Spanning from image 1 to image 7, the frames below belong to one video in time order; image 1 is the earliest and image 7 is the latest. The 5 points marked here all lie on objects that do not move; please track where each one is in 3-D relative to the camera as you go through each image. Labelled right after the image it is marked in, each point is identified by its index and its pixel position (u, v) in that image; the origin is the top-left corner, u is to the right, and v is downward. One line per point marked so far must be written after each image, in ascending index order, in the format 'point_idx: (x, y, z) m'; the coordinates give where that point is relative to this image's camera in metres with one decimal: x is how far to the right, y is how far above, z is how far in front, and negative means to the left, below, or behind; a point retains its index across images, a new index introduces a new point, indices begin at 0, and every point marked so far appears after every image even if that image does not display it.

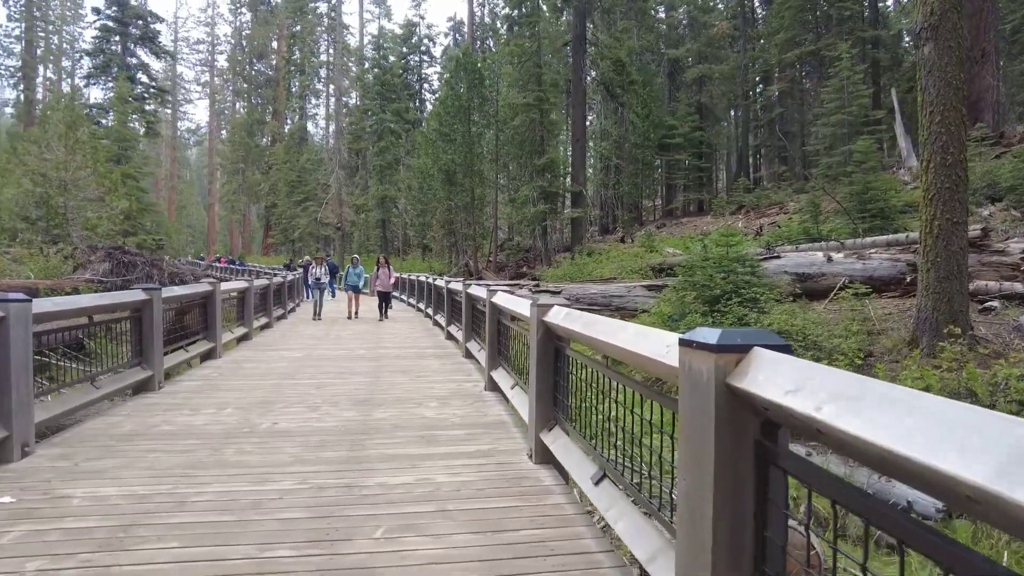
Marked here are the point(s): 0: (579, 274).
0: (+1.9, +0.4, +18.5) m
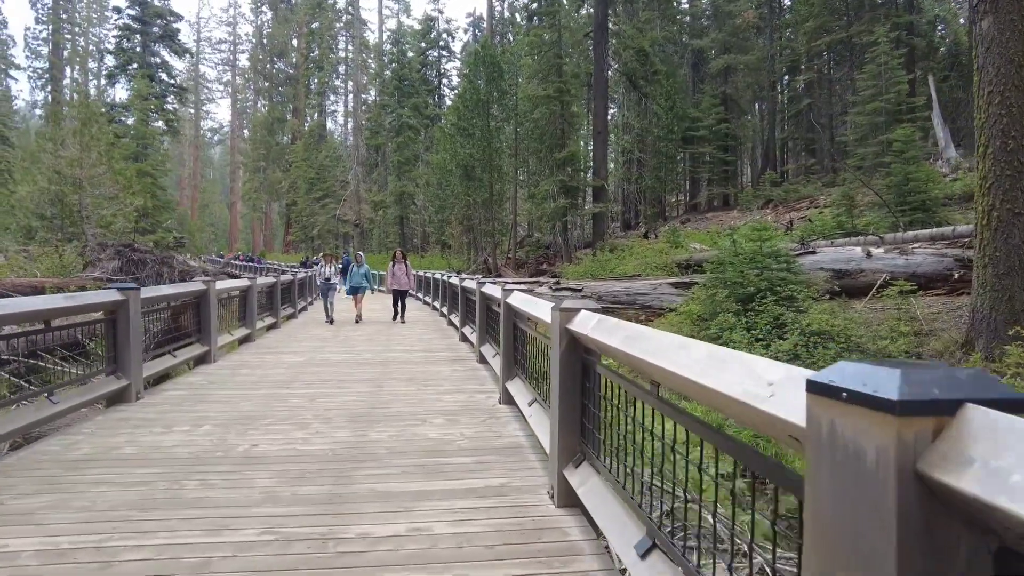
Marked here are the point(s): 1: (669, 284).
0: (+2.4, +0.5, +17.9) m
1: (+3.3, +0.1, +13.8) m
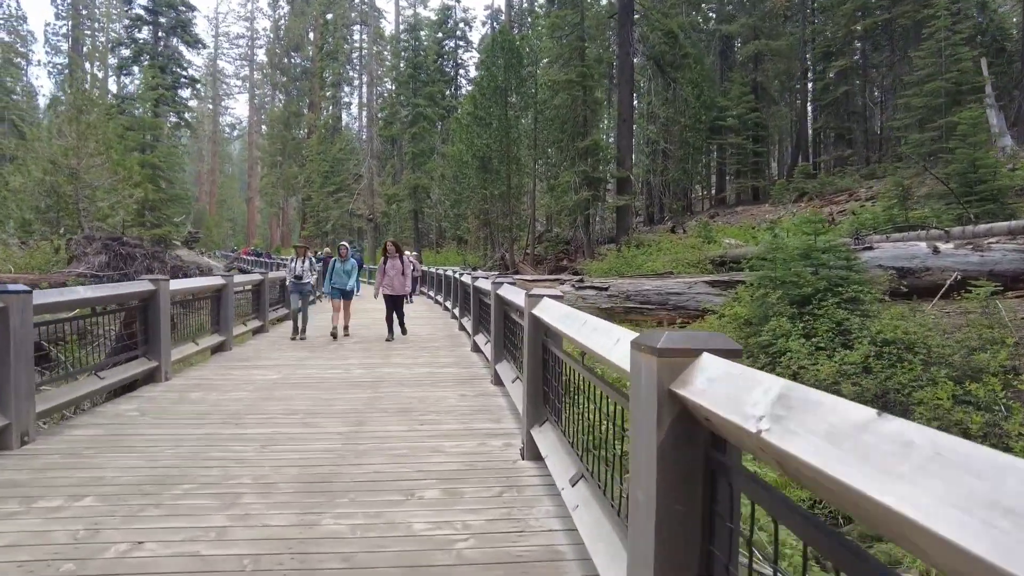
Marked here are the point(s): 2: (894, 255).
0: (+2.9, +0.5, +16.6) m
1: (+3.7, +0.1, +12.5) m
2: (+6.0, +0.5, +10.2) m
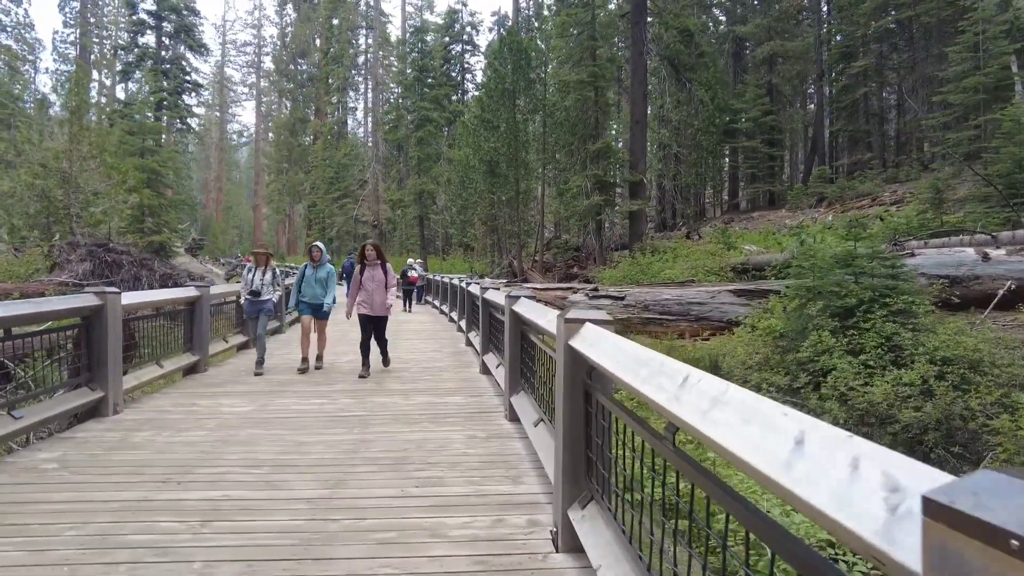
0: (+3.1, +0.3, +15.8) m
1: (+3.9, -0.1, +11.7) m
2: (+6.1, +0.4, +9.3) m
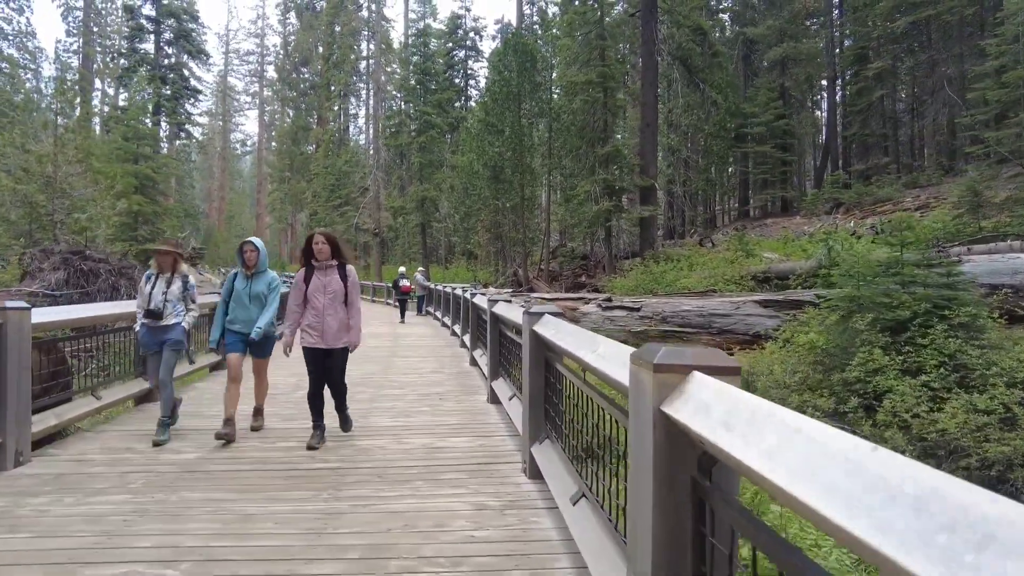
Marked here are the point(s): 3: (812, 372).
0: (+3.3, +0.1, +14.9) m
1: (+4.0, -0.2, +10.8) m
2: (+6.2, +0.2, +8.4) m
3: (+3.4, -0.9, +7.5) m
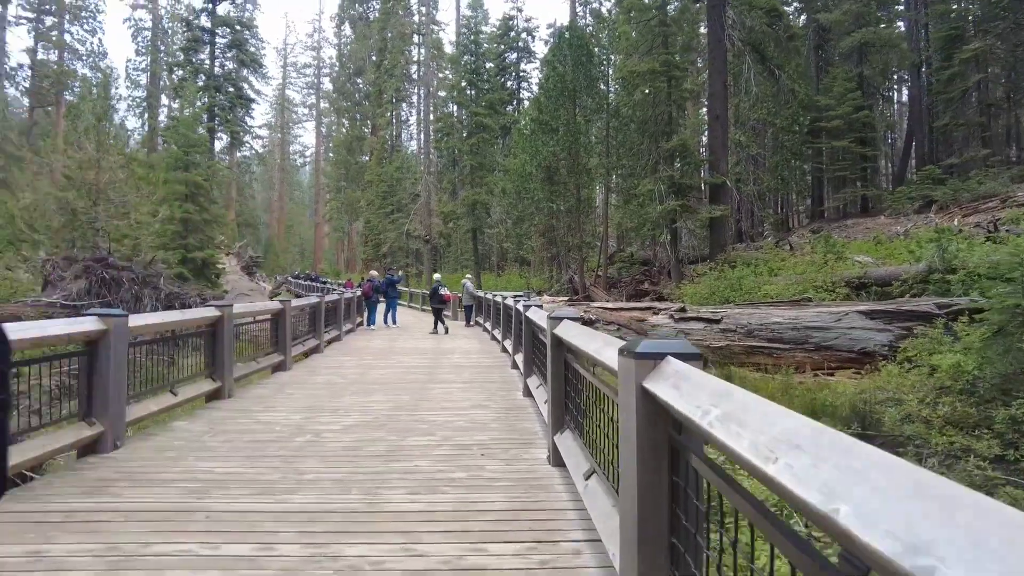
0: (+4.4, -0.1, +13.3) m
1: (+4.9, -0.3, +9.1) m
2: (+6.9, +0.2, +6.6) m
3: (+4.0, -1.0, +5.9) m
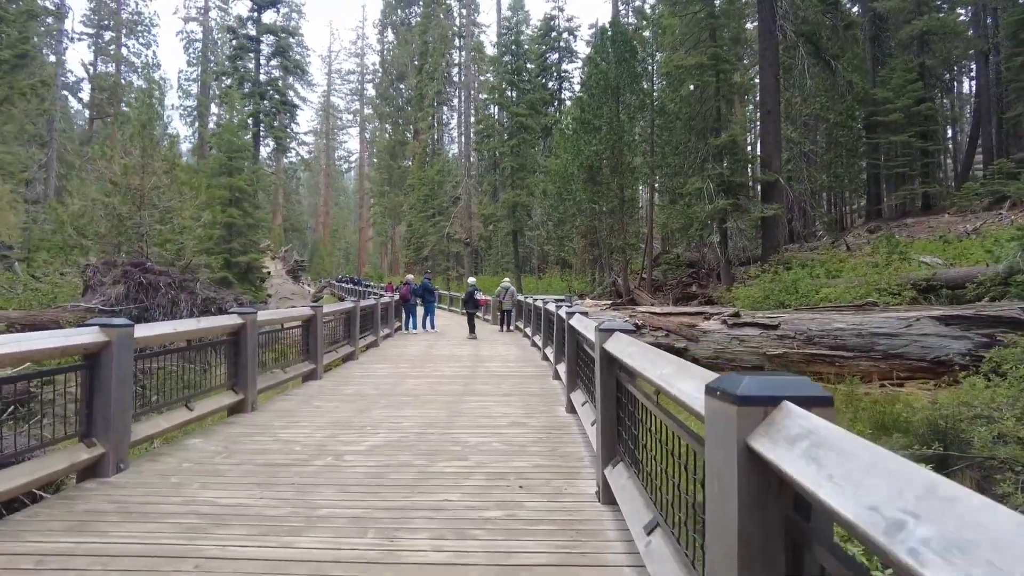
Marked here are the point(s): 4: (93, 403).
0: (+5.3, -0.1, +12.5) m
1: (+5.4, -0.4, +8.3) m
2: (+7.3, +0.1, +5.7) m
3: (+4.4, -1.0, +5.1) m
4: (-2.1, -0.6, +3.2) m
